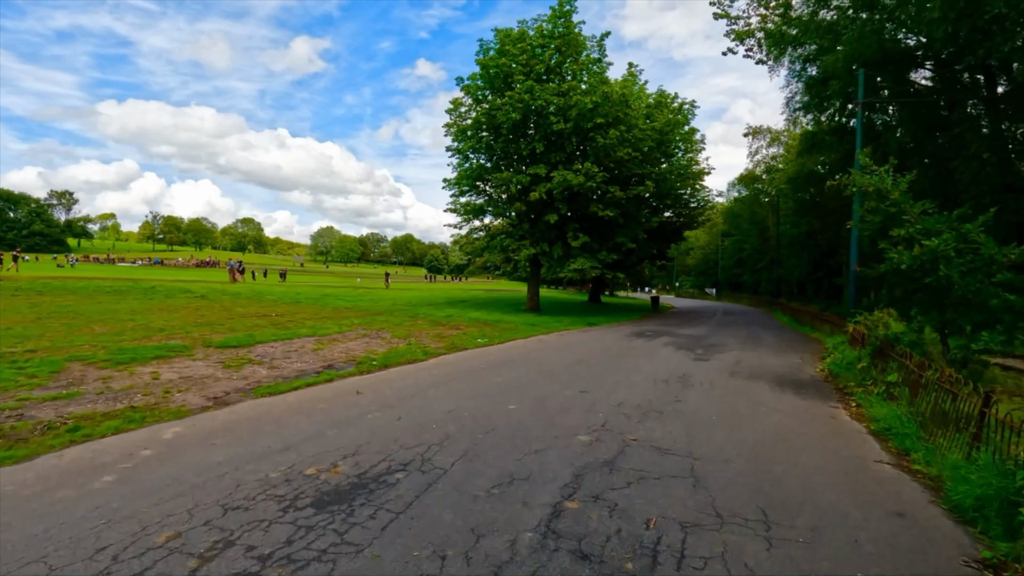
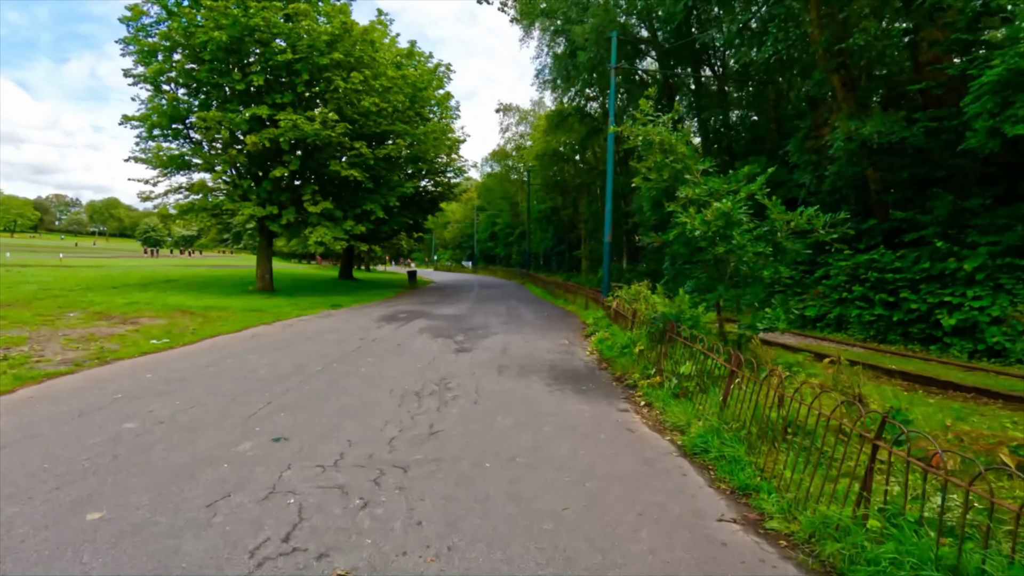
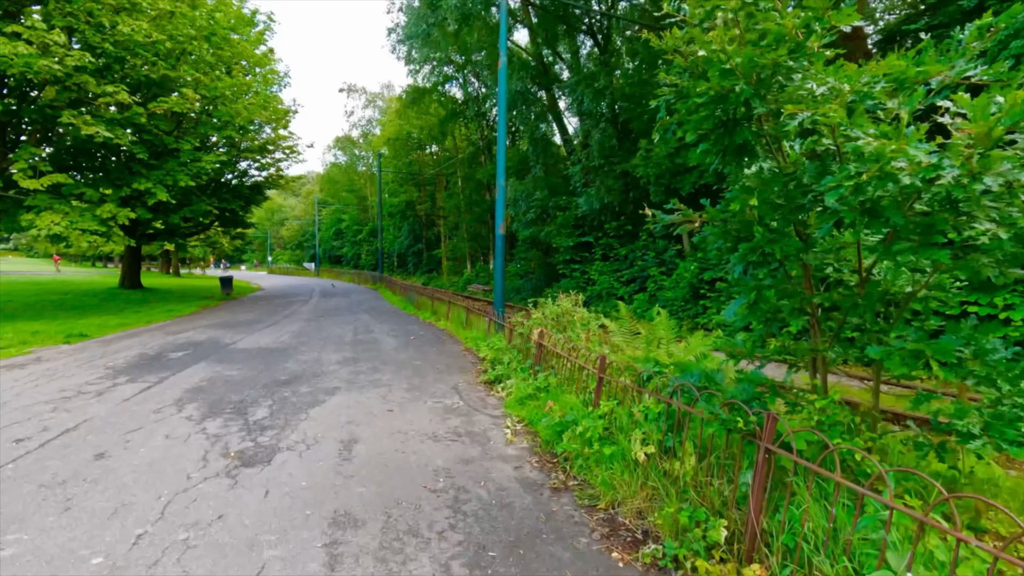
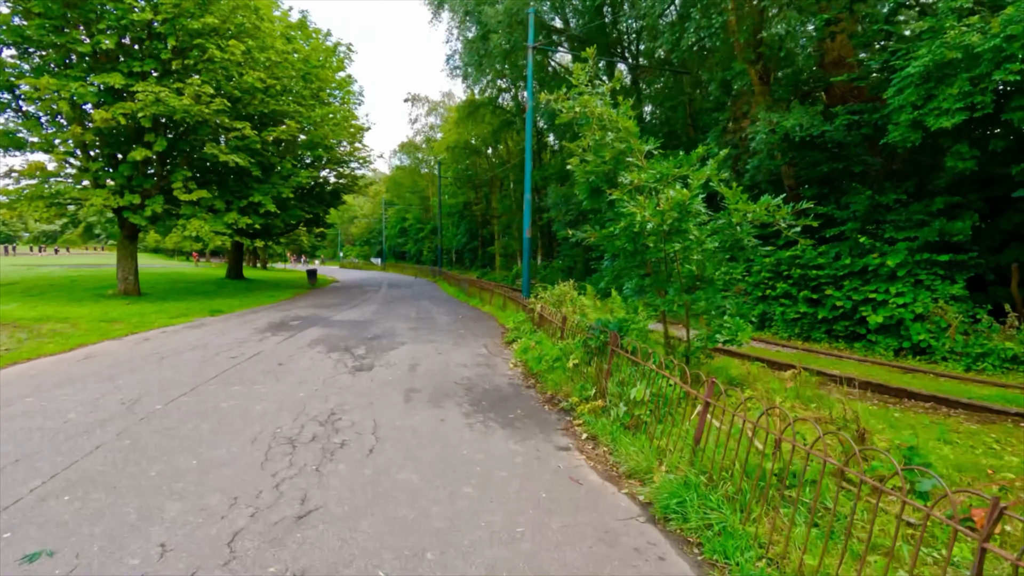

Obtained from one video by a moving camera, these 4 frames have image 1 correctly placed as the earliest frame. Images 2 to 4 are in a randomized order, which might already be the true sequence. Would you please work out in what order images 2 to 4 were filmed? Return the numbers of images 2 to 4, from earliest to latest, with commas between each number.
2, 4, 3
